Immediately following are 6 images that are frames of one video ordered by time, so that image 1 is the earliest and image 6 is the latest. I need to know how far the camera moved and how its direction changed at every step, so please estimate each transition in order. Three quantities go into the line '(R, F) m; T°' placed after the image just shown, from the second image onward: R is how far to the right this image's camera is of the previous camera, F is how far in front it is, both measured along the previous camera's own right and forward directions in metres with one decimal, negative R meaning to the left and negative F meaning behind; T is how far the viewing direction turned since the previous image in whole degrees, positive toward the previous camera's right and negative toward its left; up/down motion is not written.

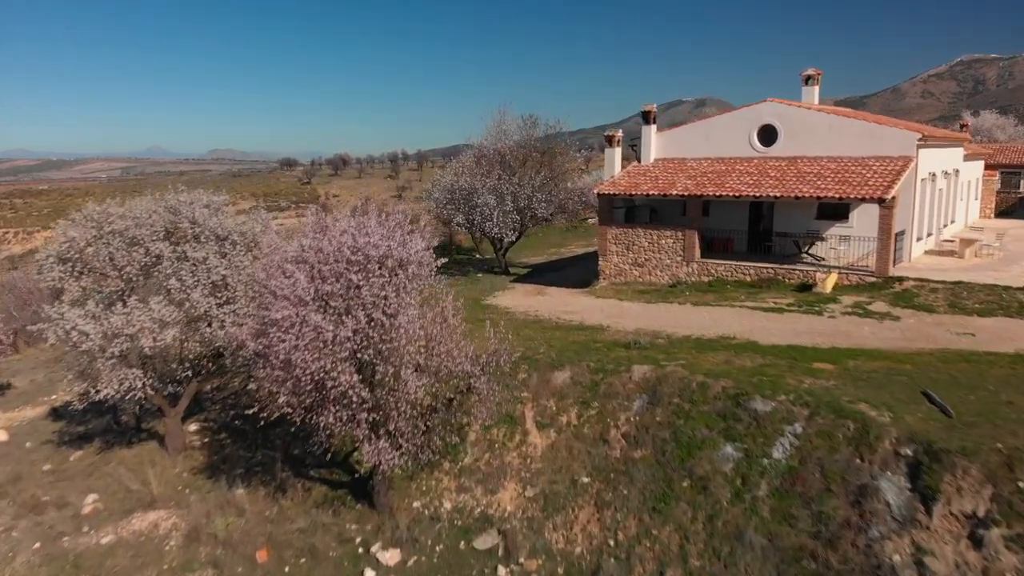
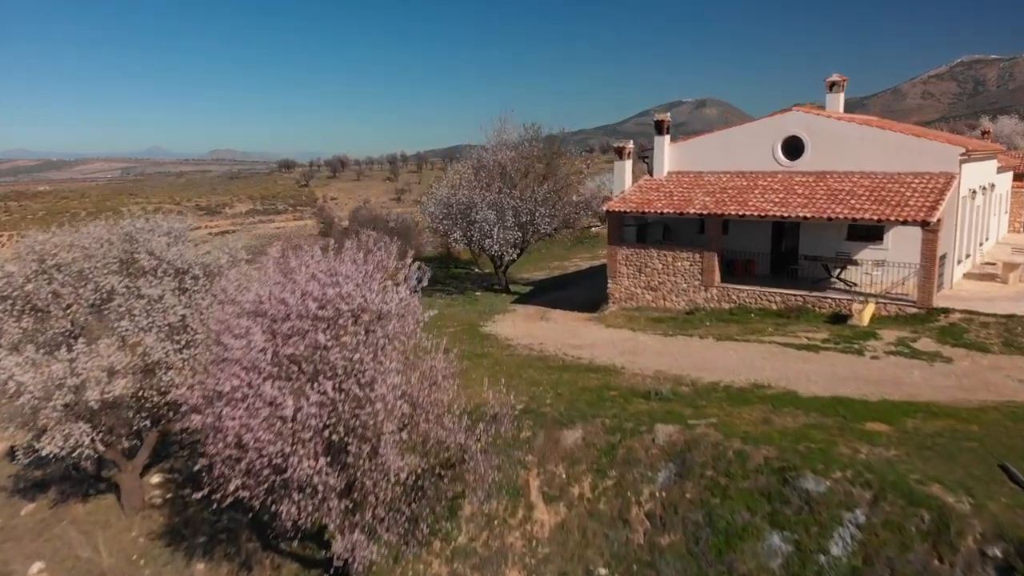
(0.0, +1.7) m; 0°
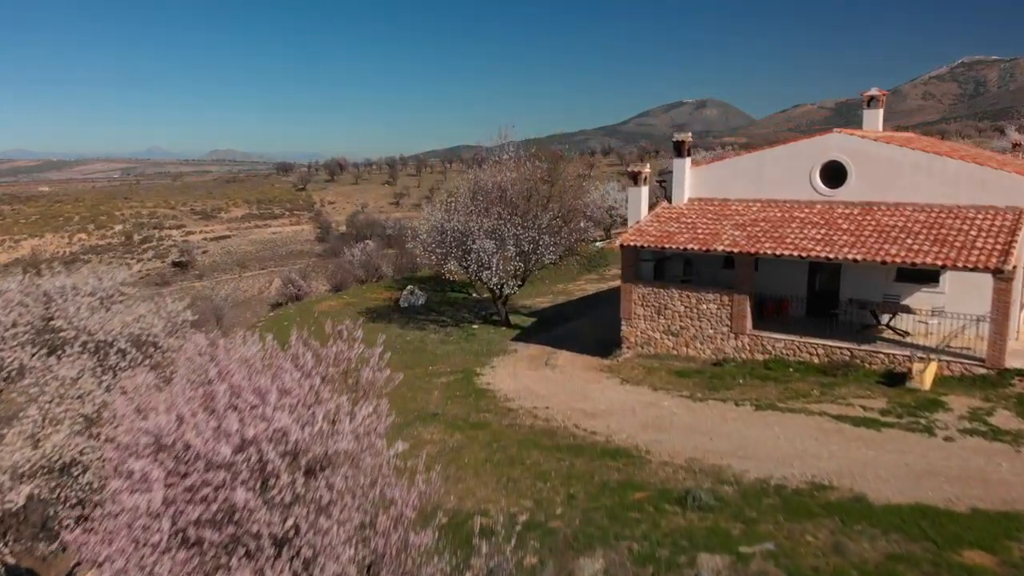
(0.0, +2.2) m; 0°
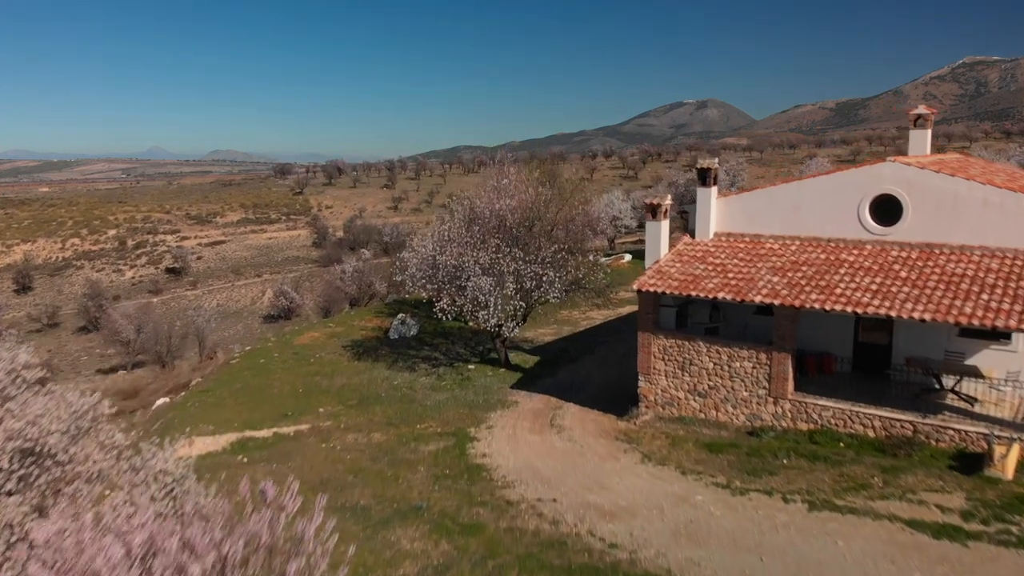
(0.0, +2.2) m; 0°
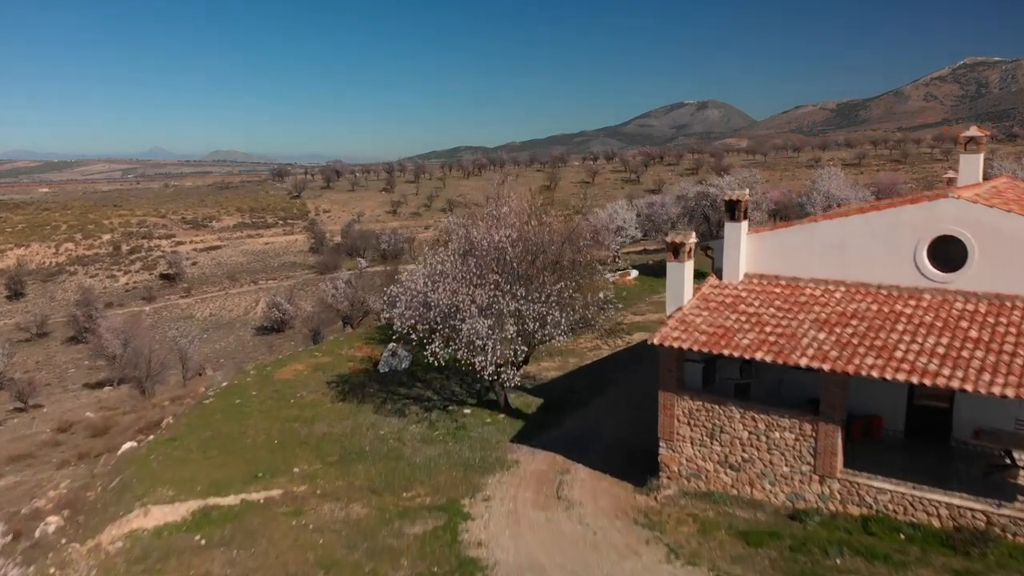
(0.0, +1.9) m; 0°
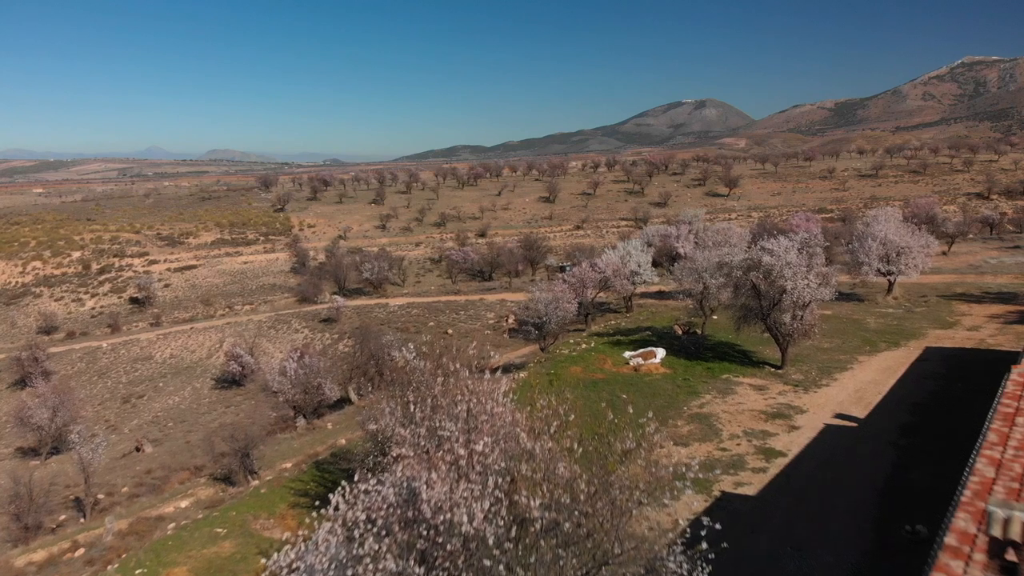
(+0.1, +7.6) m; 0°
